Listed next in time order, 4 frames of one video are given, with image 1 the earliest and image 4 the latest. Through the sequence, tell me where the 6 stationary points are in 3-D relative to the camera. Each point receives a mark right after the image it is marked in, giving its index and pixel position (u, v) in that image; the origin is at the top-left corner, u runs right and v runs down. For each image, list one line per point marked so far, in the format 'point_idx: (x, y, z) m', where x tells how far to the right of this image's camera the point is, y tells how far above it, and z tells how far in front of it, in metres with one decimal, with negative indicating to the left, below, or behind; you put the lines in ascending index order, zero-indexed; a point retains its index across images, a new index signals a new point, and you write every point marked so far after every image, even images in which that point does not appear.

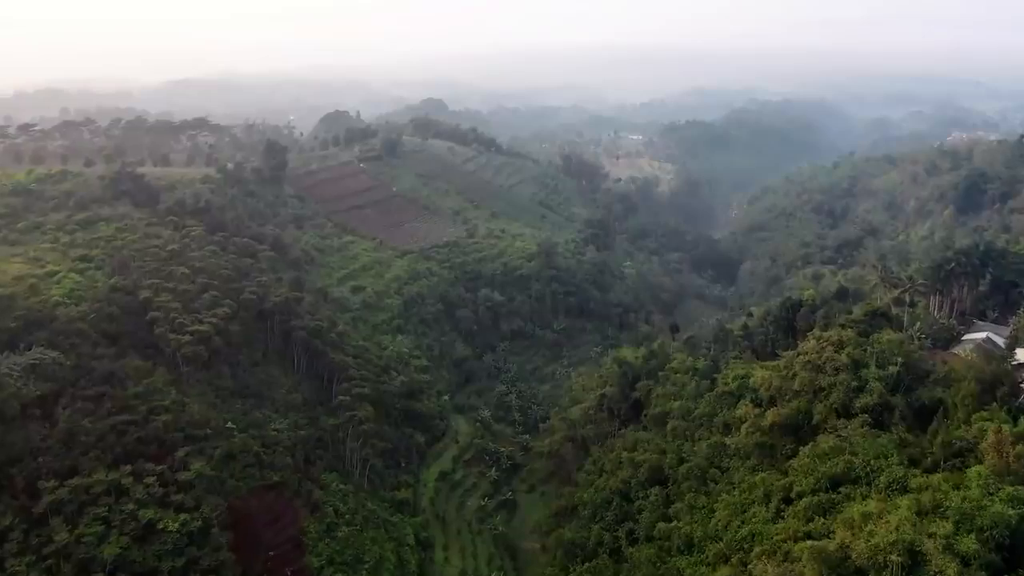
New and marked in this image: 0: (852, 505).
0: (+8.1, -5.2, +17.3) m
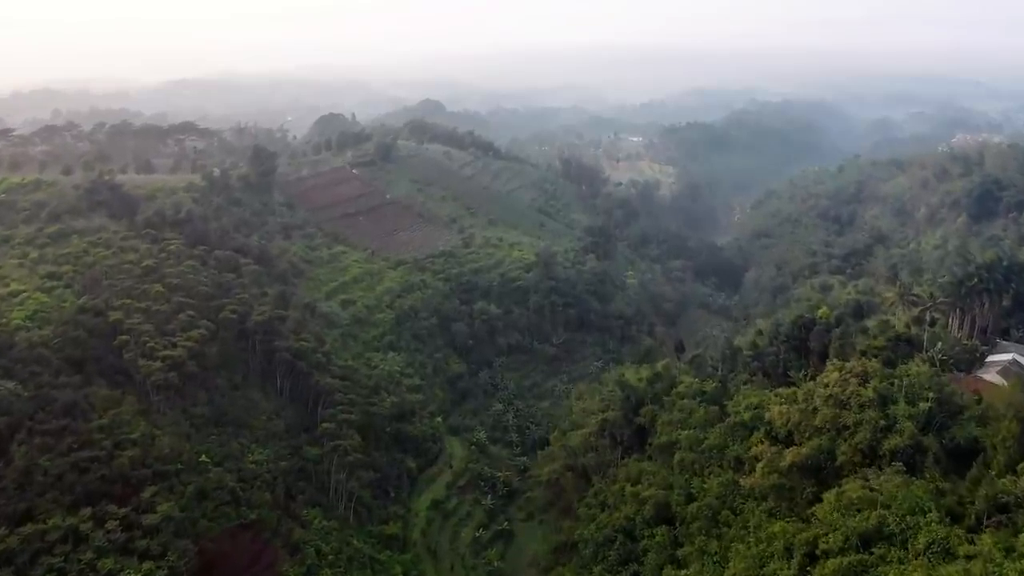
0: (+8.0, -5.9, +15.5) m
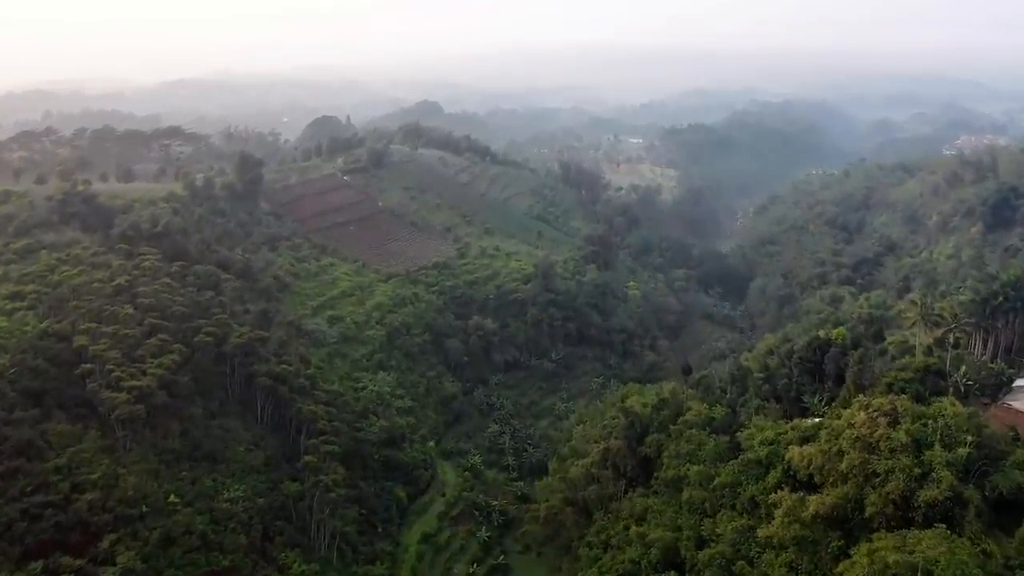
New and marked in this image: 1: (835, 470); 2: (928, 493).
0: (+7.8, -6.7, +13.6) m
1: (+8.3, -4.7, +18.8) m
2: (+9.6, -4.7, +16.7) m
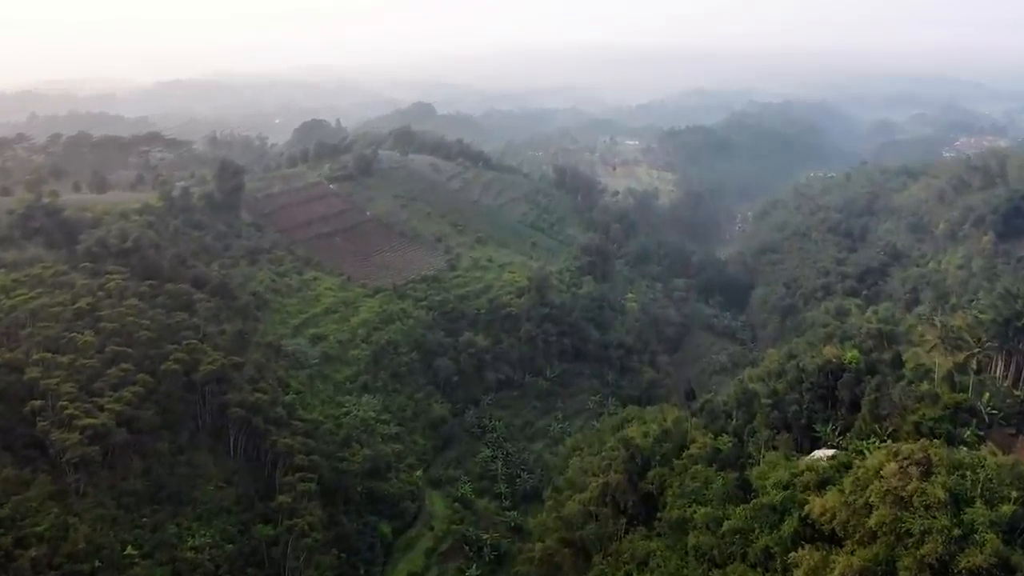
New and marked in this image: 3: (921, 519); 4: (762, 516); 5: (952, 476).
0: (+7.6, -7.5, +11.7) m
1: (+8.1, -5.5, +16.9) m
2: (+9.3, -5.5, +14.8) m
3: (+9.0, -5.0, +16.0) m
4: (+6.9, -6.3, +20.1) m
5: (+10.0, -4.2, +16.6) m
